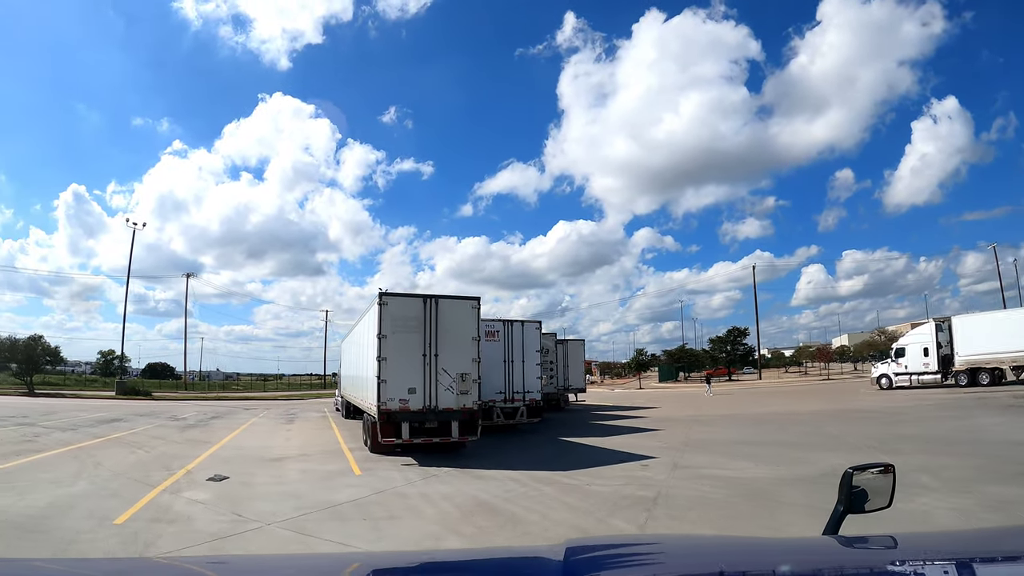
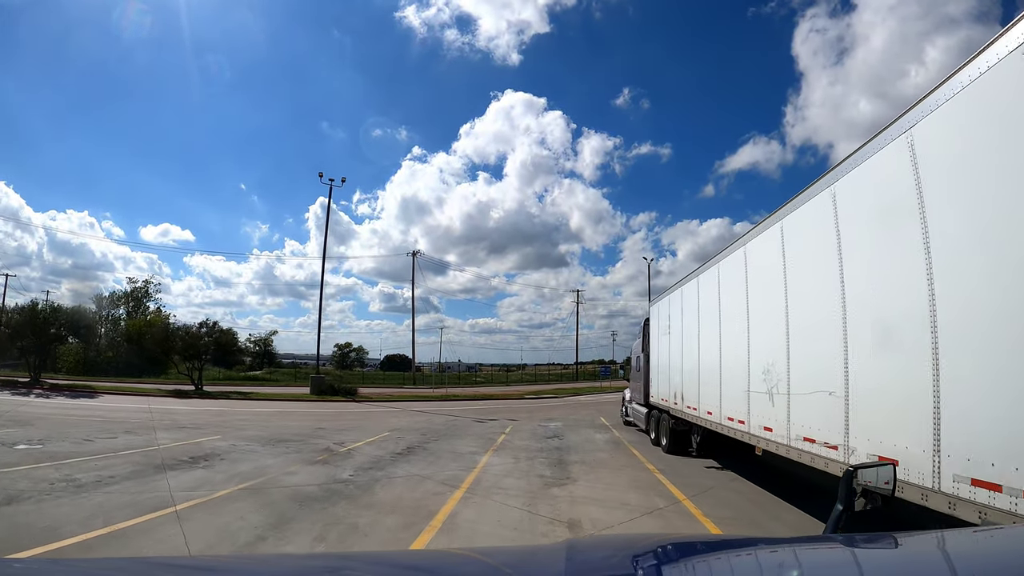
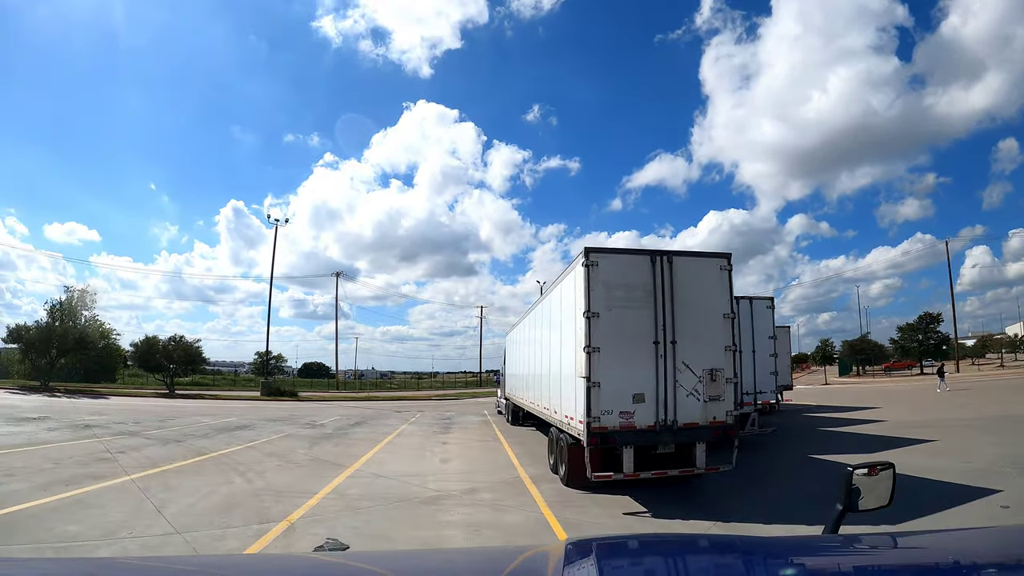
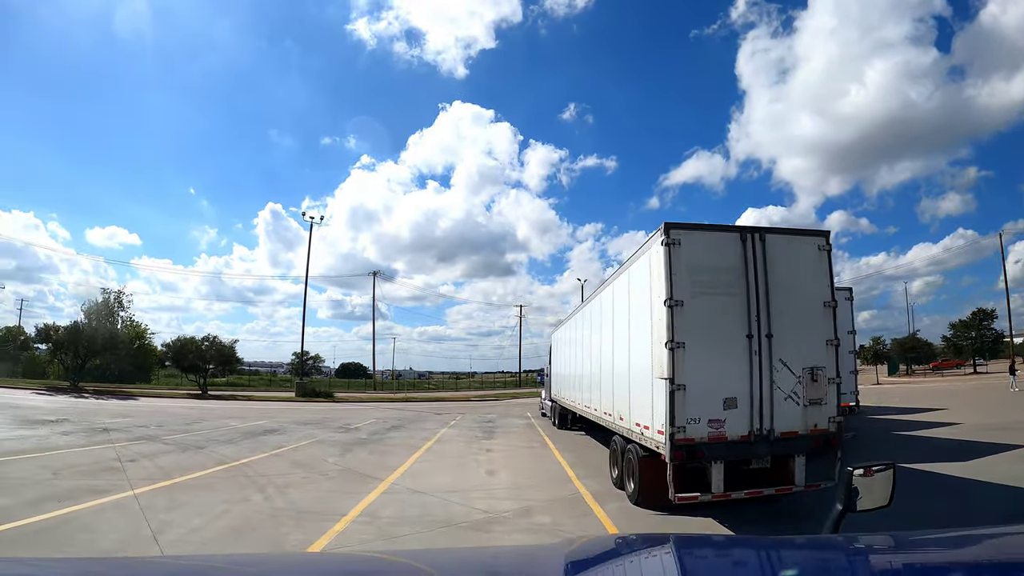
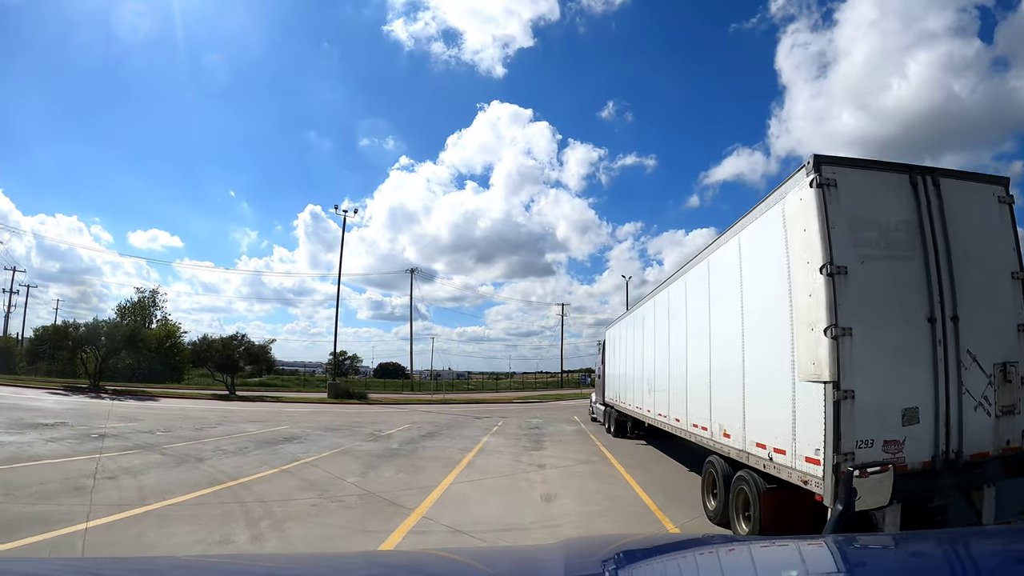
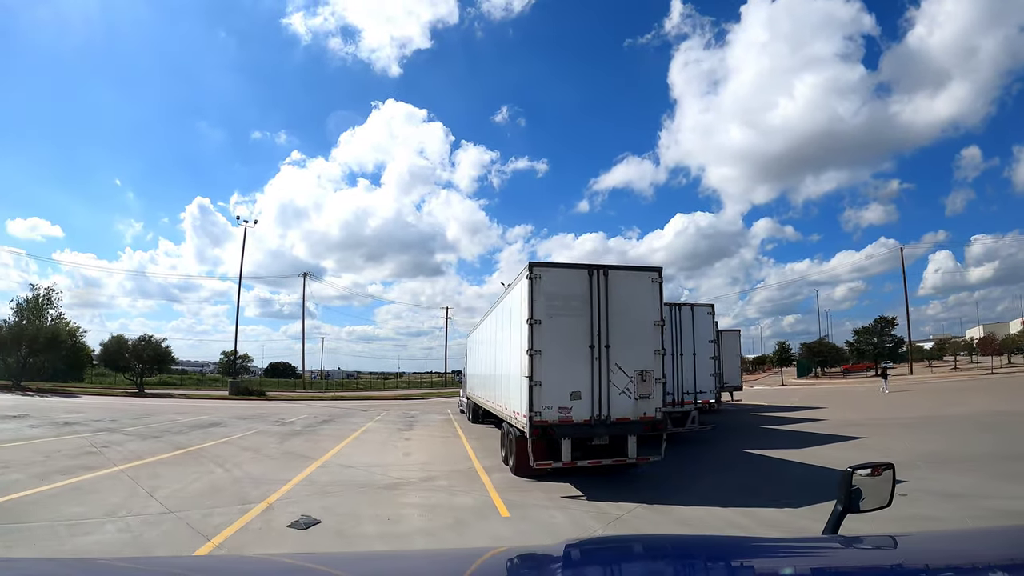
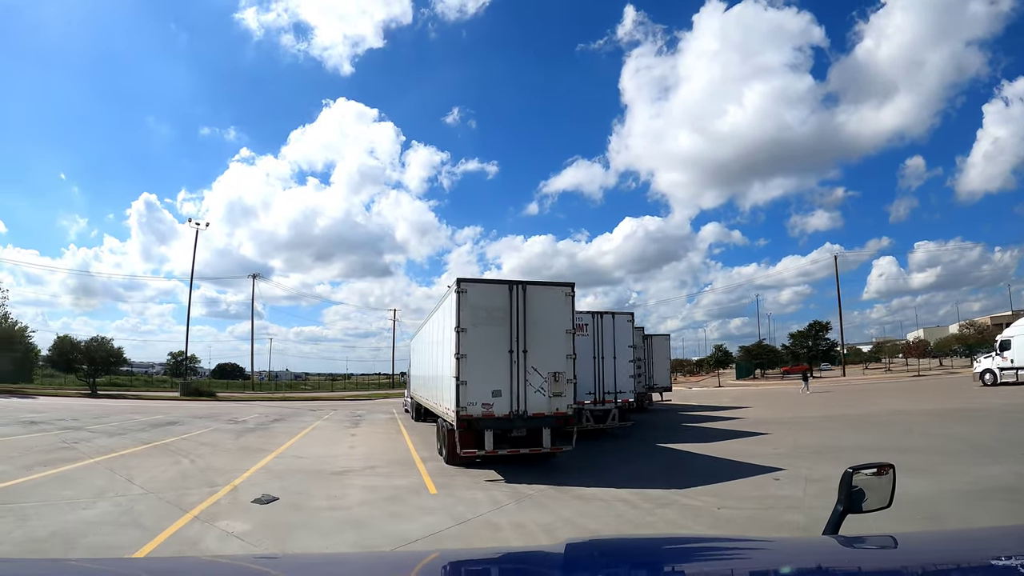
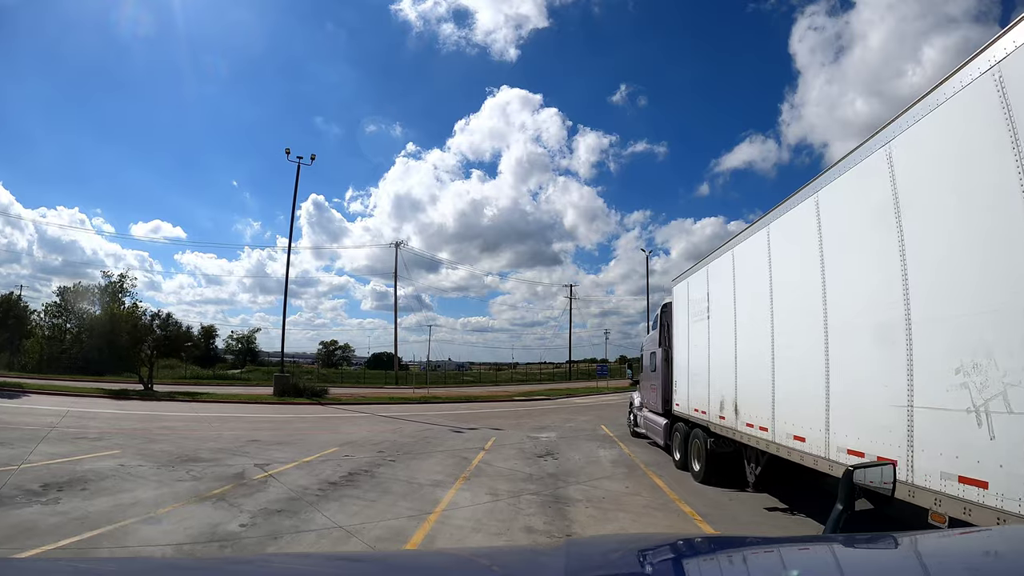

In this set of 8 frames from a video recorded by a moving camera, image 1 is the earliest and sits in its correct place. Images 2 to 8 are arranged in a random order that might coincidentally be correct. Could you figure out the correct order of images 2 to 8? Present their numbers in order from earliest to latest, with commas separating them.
7, 6, 3, 4, 5, 2, 8
